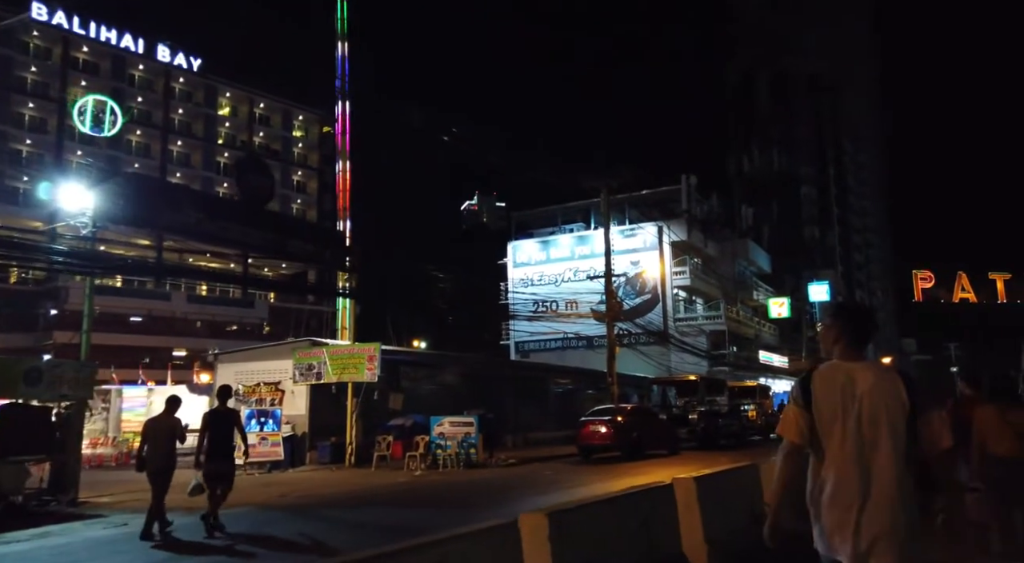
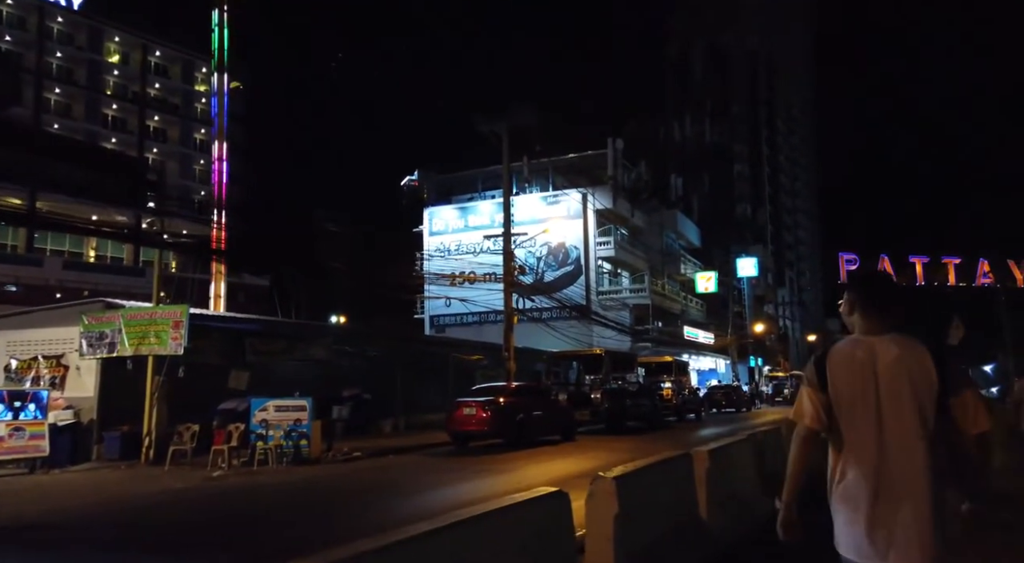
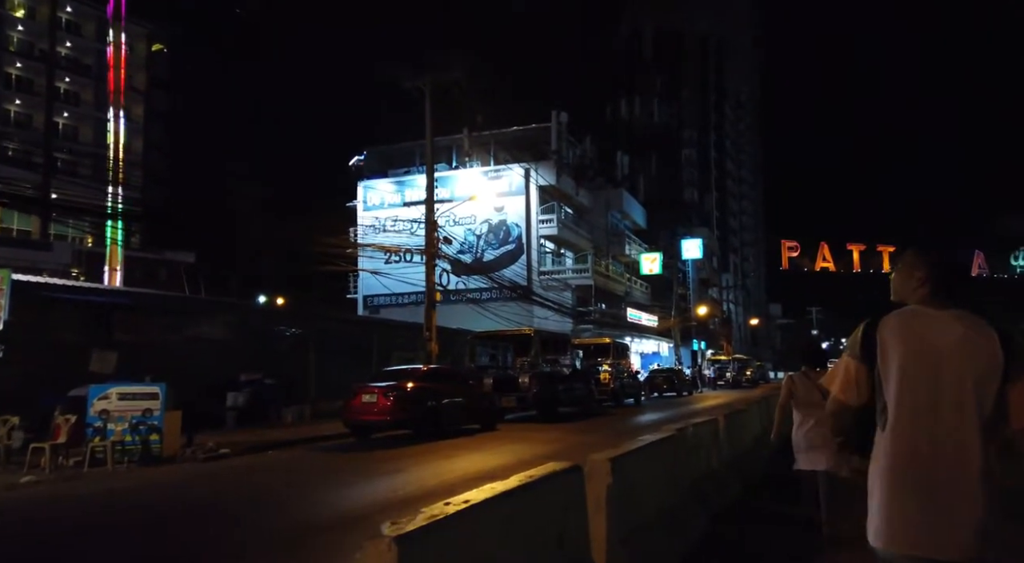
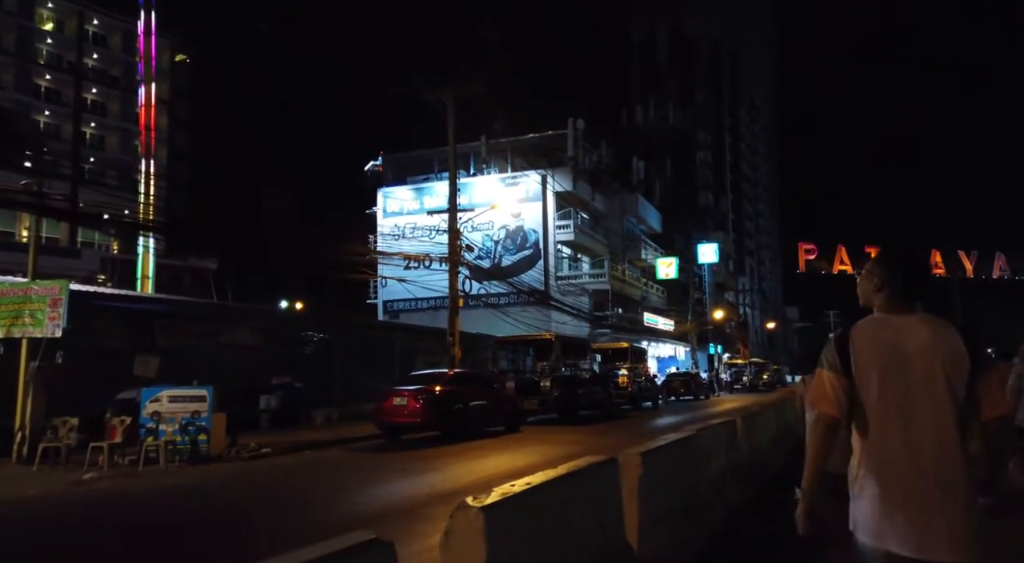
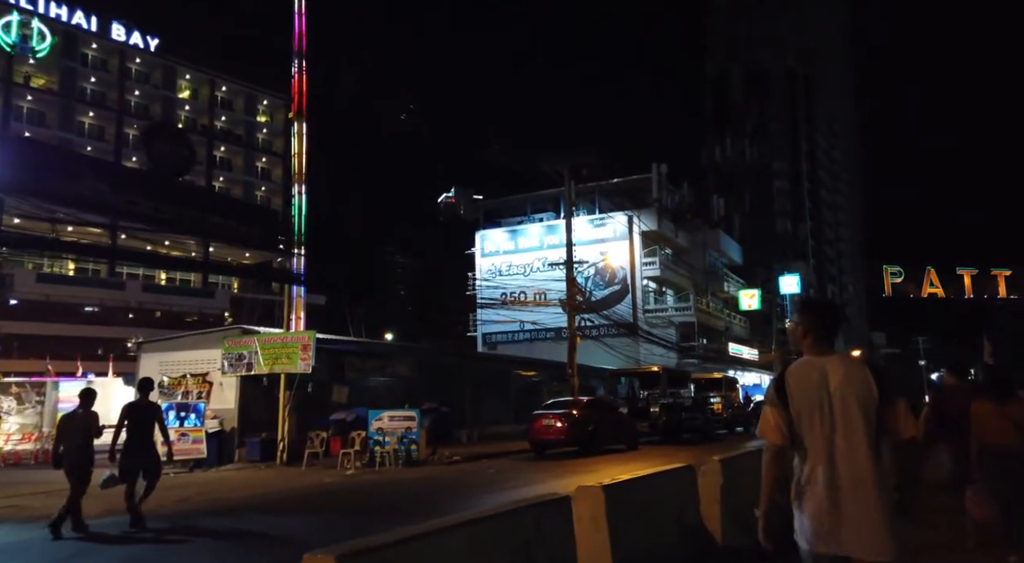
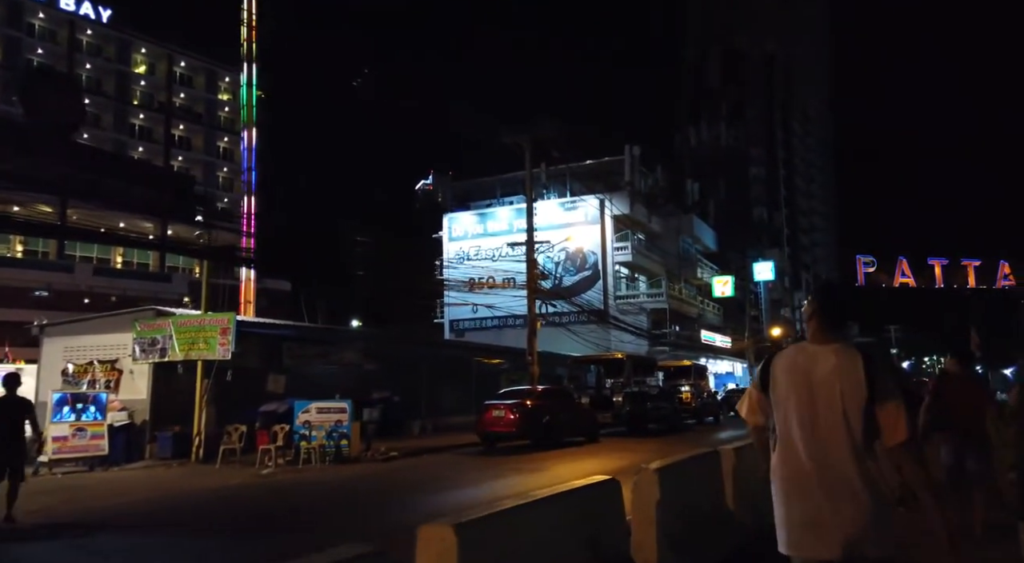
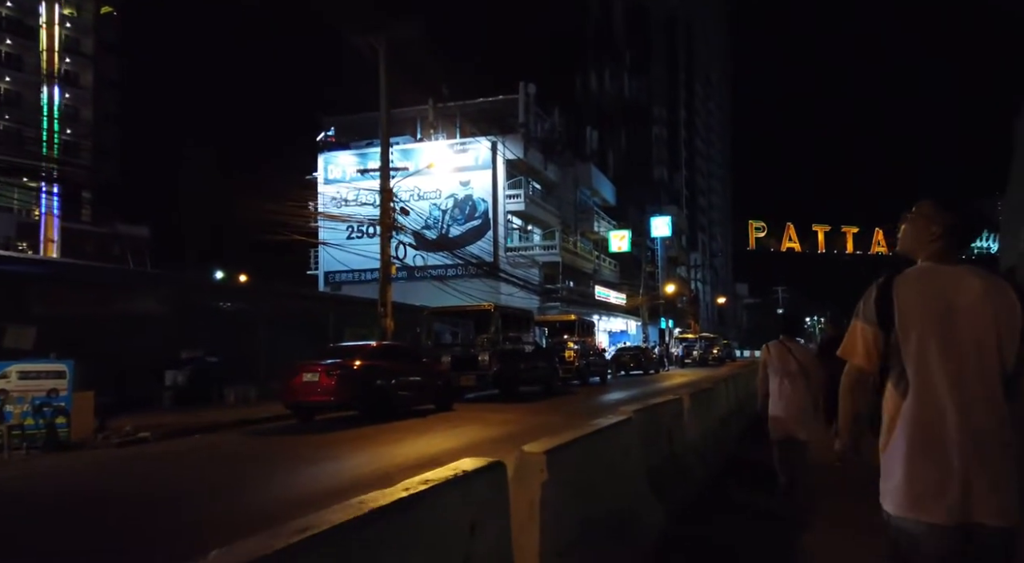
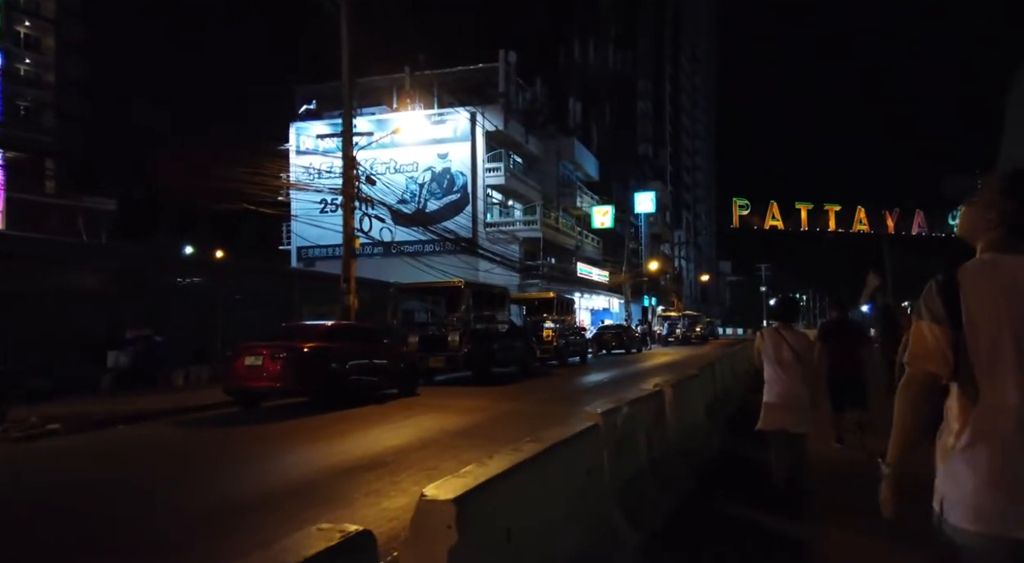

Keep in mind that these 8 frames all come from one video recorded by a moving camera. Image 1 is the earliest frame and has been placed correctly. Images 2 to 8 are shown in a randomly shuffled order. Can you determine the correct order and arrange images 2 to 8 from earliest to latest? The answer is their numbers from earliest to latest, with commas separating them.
5, 6, 2, 4, 3, 7, 8
